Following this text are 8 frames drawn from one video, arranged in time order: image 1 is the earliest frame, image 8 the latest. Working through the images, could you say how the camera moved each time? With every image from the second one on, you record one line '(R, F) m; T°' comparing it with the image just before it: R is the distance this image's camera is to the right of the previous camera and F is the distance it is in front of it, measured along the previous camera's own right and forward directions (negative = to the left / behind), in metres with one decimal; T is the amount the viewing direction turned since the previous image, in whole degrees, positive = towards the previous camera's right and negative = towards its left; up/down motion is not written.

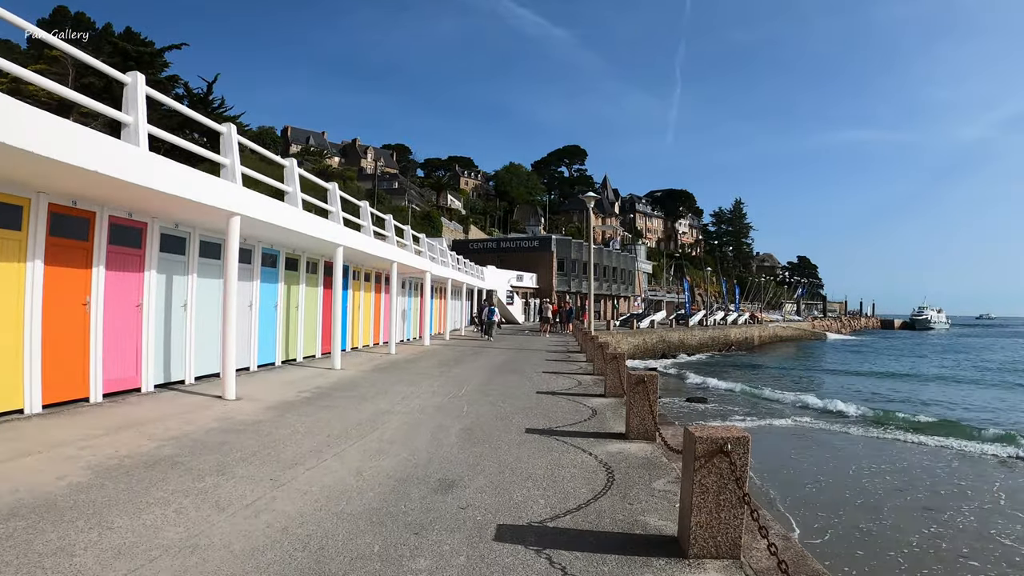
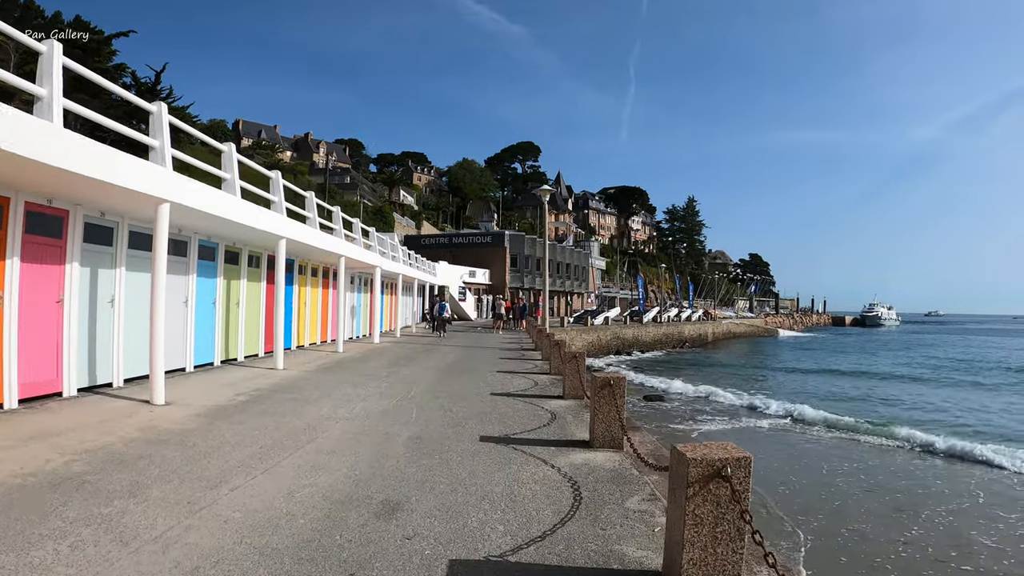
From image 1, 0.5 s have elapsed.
(0.0, +0.5) m; +4°
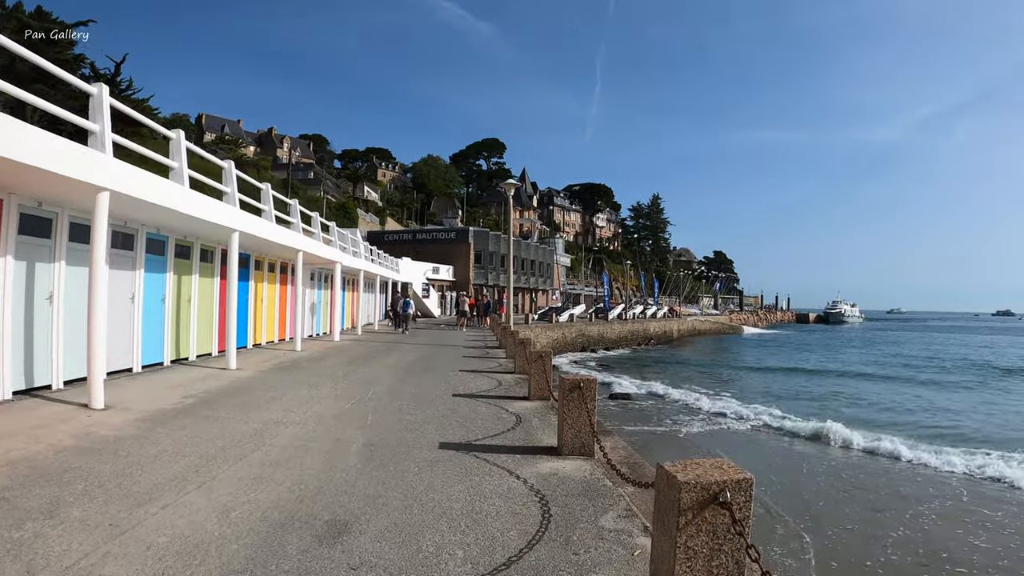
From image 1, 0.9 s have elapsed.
(0.0, +0.4) m; +3°
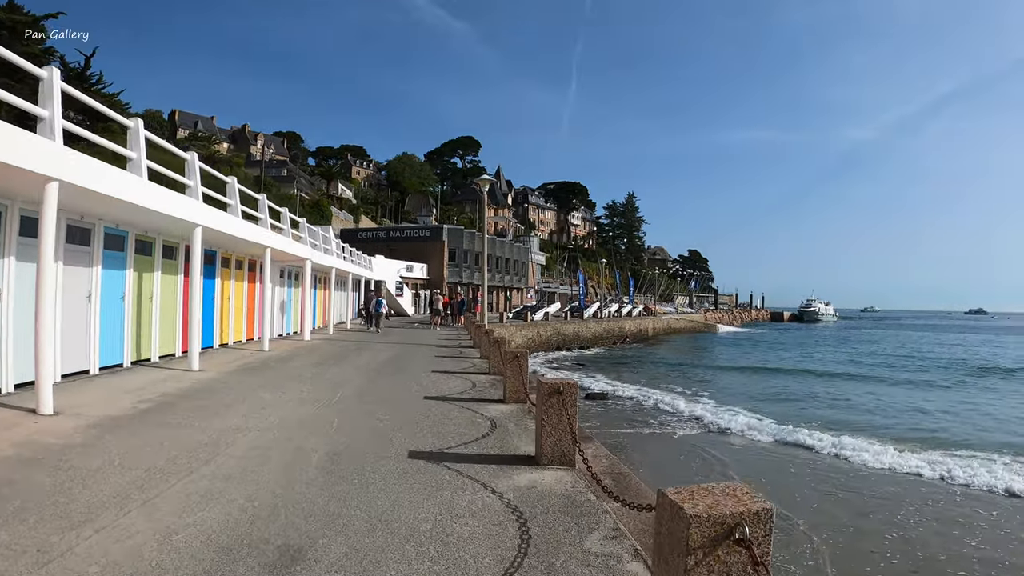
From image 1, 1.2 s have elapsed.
(0.0, +0.3) m; +2°
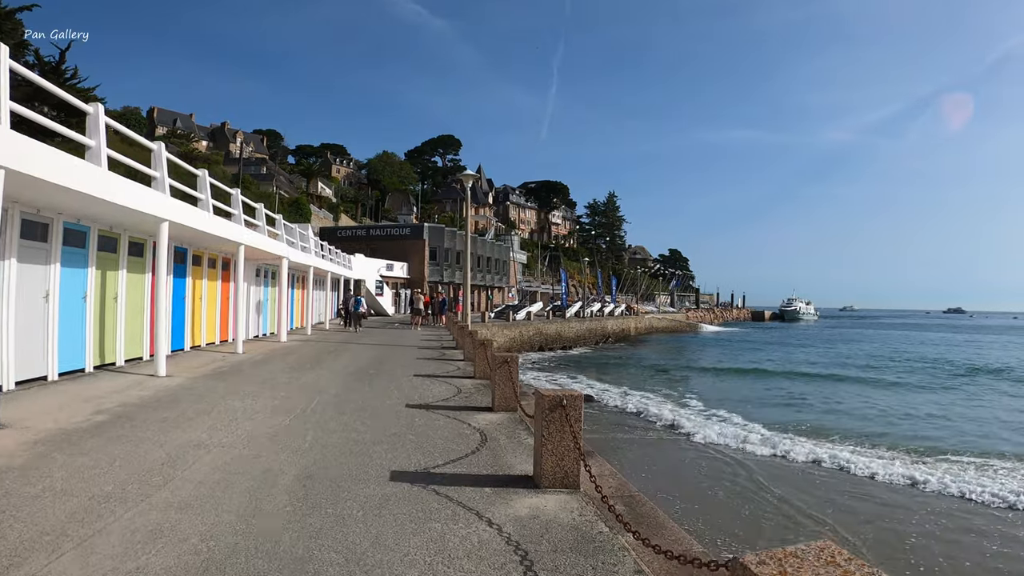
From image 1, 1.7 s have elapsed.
(-0.1, +0.5) m; +2°
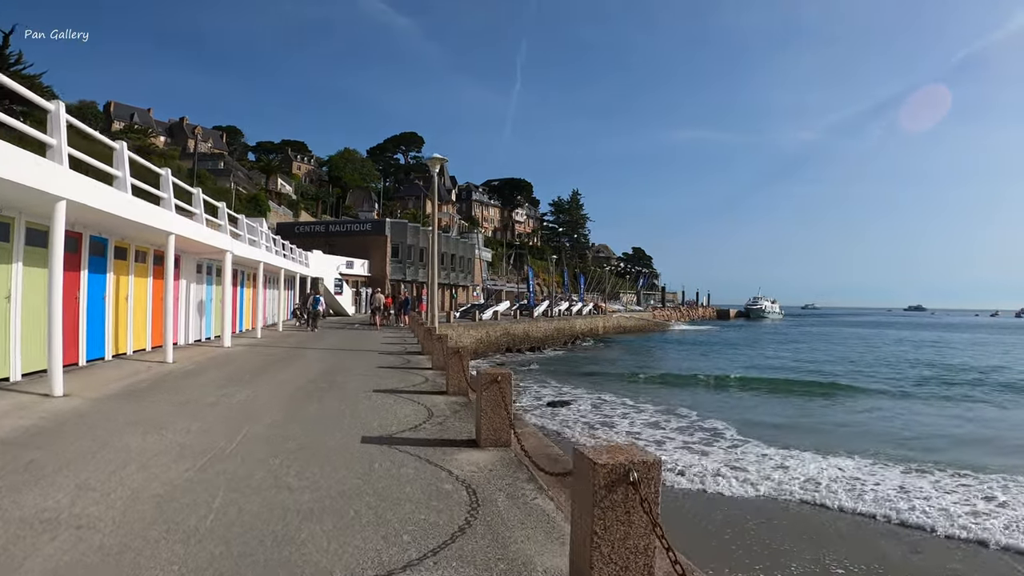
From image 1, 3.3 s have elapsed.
(-0.2, +1.7) m; +3°
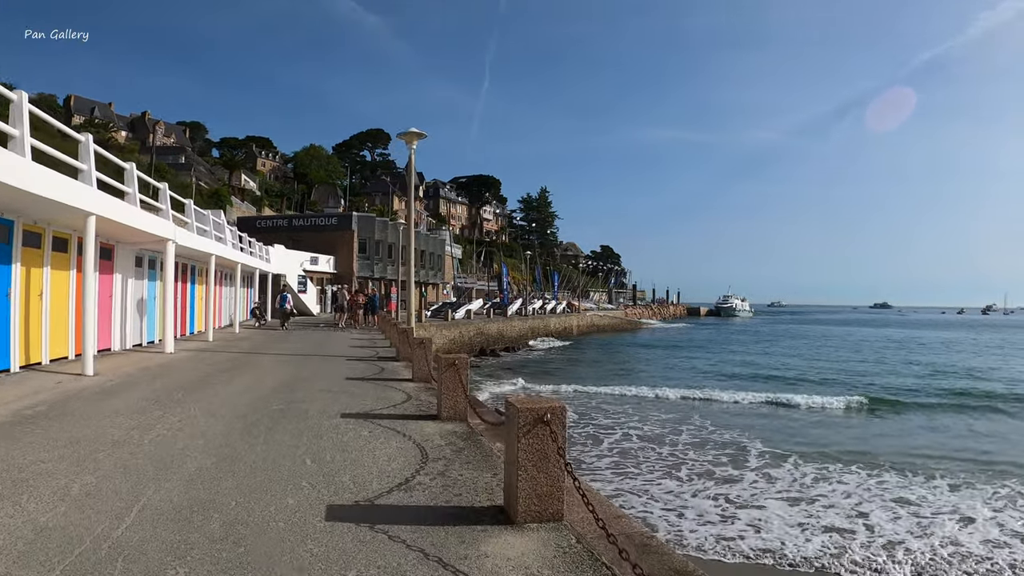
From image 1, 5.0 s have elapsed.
(-0.5, +1.8) m; +3°
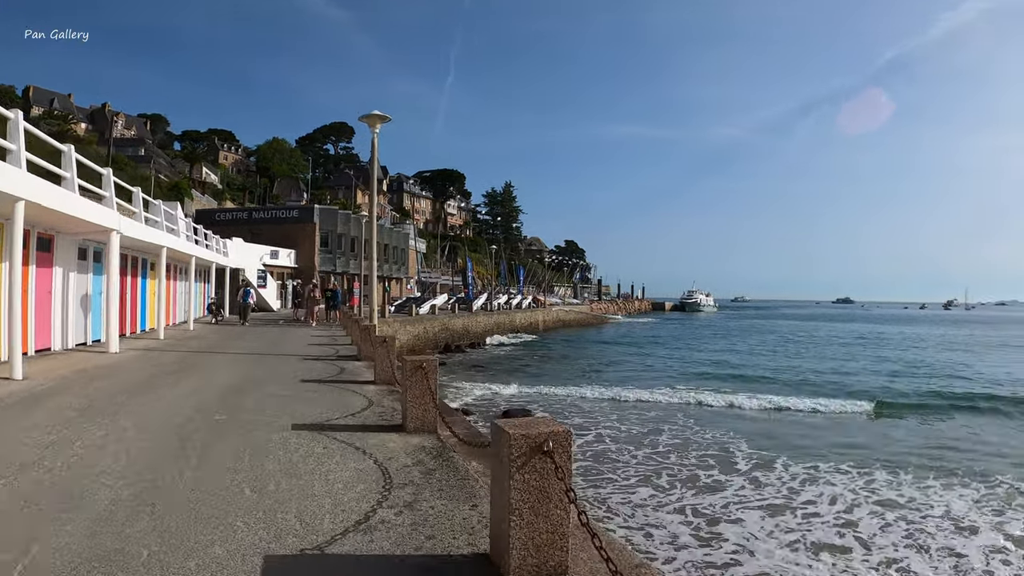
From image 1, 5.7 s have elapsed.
(-0.1, +0.7) m; +3°
